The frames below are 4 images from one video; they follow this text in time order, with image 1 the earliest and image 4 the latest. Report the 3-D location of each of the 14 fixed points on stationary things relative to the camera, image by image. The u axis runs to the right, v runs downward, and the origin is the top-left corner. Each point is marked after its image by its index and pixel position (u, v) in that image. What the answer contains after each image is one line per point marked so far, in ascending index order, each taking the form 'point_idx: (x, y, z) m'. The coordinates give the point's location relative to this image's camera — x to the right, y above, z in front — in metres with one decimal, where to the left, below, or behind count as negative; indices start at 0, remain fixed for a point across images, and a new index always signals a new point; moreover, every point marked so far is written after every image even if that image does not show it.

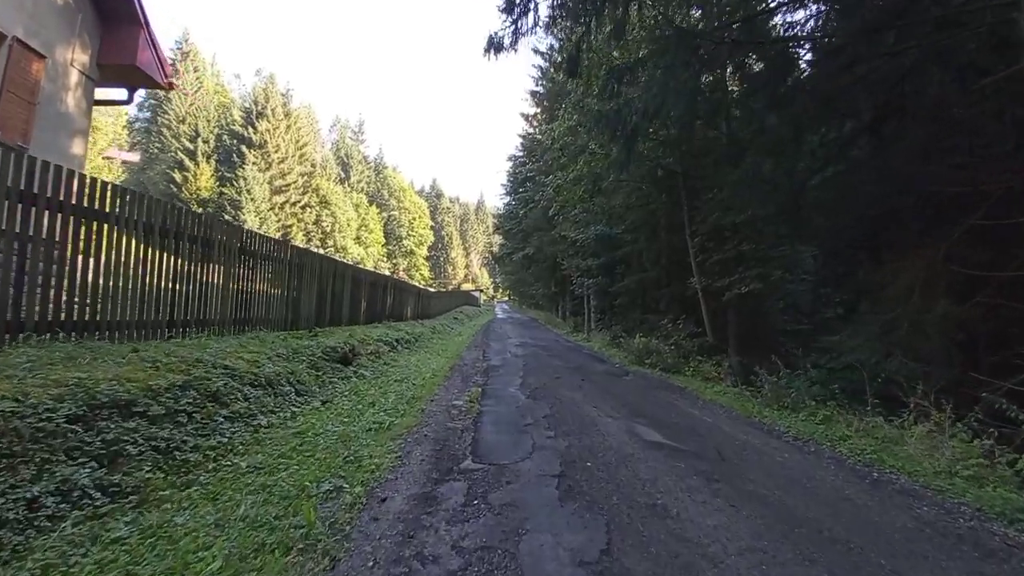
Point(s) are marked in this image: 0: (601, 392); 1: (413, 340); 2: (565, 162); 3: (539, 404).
0: (+1.4, -1.6, +7.9) m
1: (-2.5, -1.3, +13.2) m
2: (+1.7, +4.0, +16.4) m
3: (+0.4, -1.5, +6.5) m
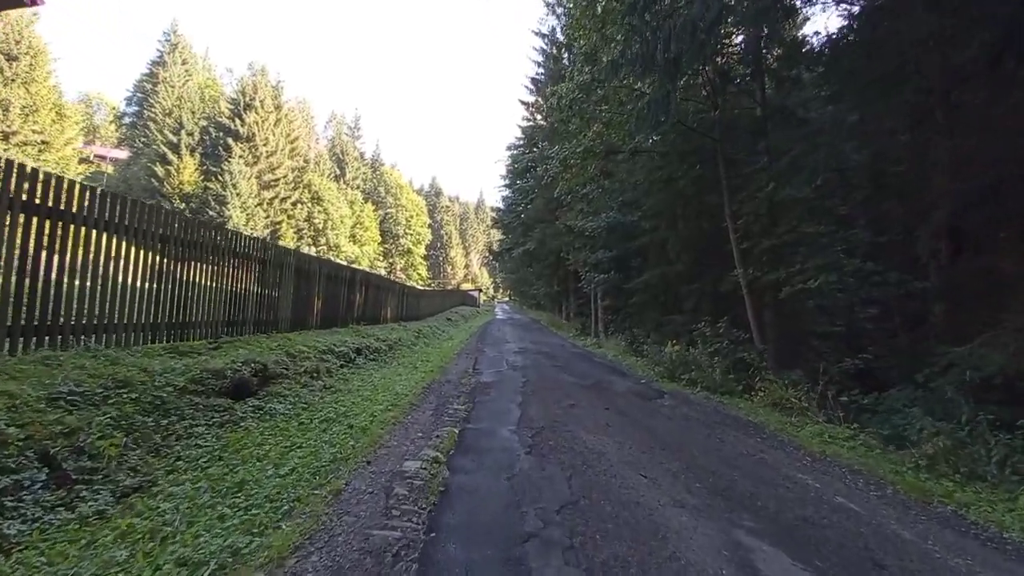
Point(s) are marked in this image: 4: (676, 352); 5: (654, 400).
0: (+1.4, -1.5, +5.3) m
1: (-2.6, -1.2, +10.5) m
2: (+1.6, +4.1, +13.7) m
3: (+0.3, -1.4, +3.9) m
4: (+3.2, -1.2, +10.1) m
5: (+2.1, -1.6, +7.6) m
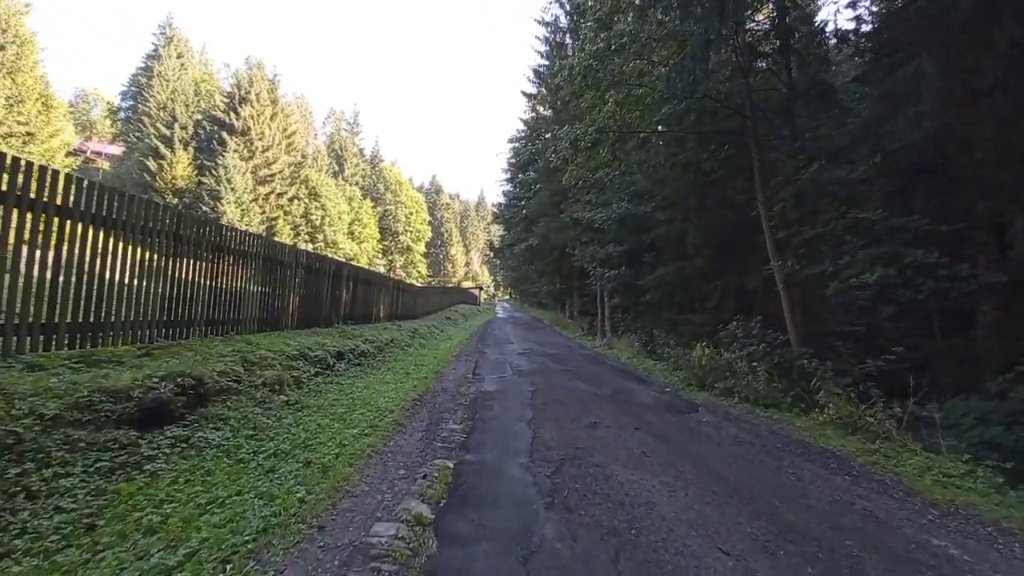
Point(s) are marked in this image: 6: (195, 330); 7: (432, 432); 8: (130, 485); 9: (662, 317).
0: (+1.4, -1.4, +4.1) m
1: (-2.5, -1.1, +9.3) m
2: (+1.7, +4.2, +12.5) m
3: (+0.4, -1.3, +2.7) m
4: (+3.3, -1.1, +8.9) m
5: (+2.2, -1.6, +6.4) m
6: (-4.5, -0.6, +7.4) m
7: (-0.8, -1.4, +4.9) m
8: (-2.1, -1.1, +2.8) m
9: (+4.3, -0.8, +14.6) m
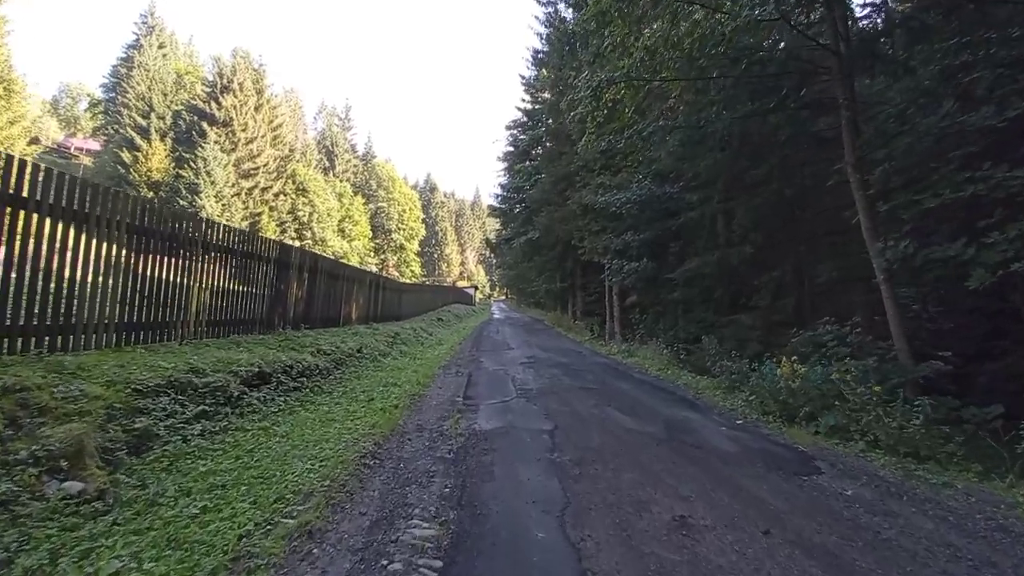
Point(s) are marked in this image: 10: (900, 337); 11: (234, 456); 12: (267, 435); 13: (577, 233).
0: (+1.5, -1.3, +1.6) m
1: (-2.4, -1.0, +6.8) m
2: (+1.7, +4.3, +10.0) m
3: (+0.5, -1.2, +0.2) m
4: (+3.4, -1.0, +6.4) m
5: (+2.3, -1.5, +3.9) m
6: (-4.4, -0.5, +4.9) m
7: (-0.7, -1.3, +2.4) m
8: (-2.0, -0.9, +0.3) m
9: (+4.3, -0.7, +12.2) m
10: (+5.0, -0.6, +6.7) m
11: (-1.9, -1.1, +3.5) m
12: (-1.9, -1.1, +4.0) m
13: (+2.4, +2.0, +18.7) m
